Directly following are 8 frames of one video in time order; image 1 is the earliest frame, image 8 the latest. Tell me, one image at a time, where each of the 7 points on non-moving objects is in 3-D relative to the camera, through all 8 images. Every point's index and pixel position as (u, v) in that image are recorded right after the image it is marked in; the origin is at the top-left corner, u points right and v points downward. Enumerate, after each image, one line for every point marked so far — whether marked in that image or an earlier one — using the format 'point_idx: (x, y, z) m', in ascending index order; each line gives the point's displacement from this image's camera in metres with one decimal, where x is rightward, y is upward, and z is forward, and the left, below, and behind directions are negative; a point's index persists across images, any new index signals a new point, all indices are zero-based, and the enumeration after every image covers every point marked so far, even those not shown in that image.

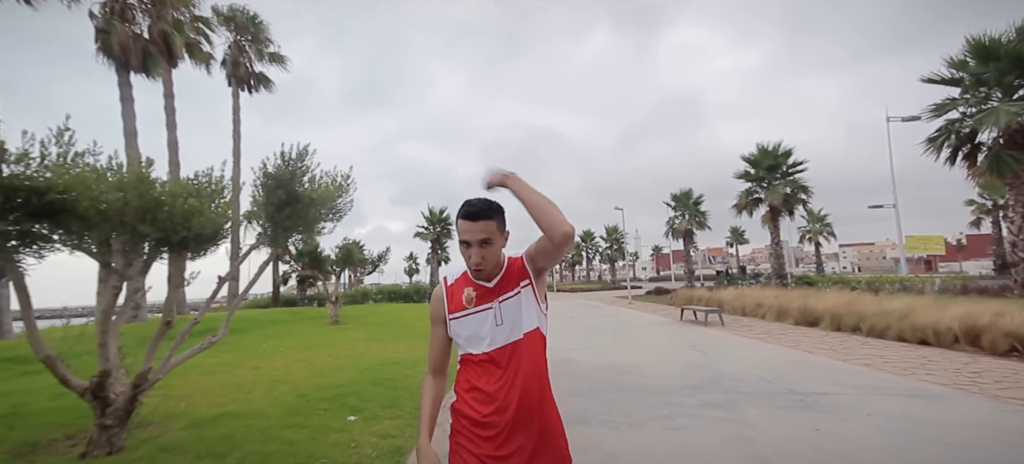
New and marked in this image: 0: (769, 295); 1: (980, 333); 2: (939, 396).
0: (+10.3, -2.5, +19.2) m
1: (+9.4, -2.0, +9.7) m
2: (+5.9, -2.3, +6.5) m
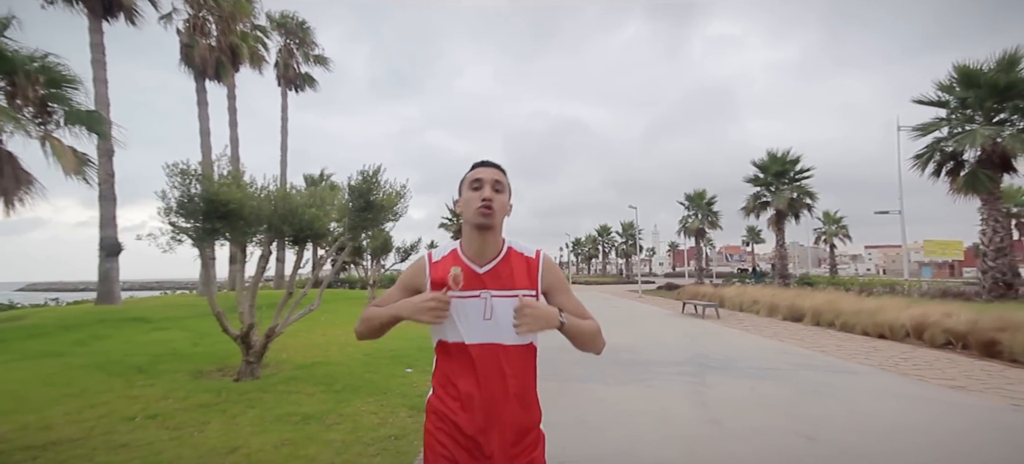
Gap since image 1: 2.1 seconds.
0: (+11.1, -2.6, +21.0) m
1: (+9.8, -2.3, +11.5) m
2: (+6.2, -2.5, +8.4) m
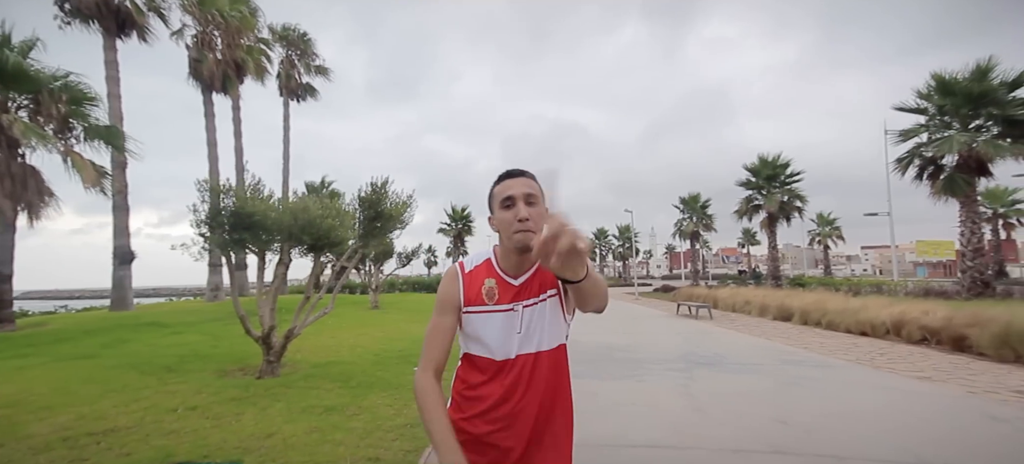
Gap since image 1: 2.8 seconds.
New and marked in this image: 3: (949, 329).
0: (+11.1, -2.7, +21.6) m
1: (+9.8, -2.4, +12.1) m
2: (+6.3, -2.6, +9.1) m
3: (+9.6, -2.1, +10.5) m
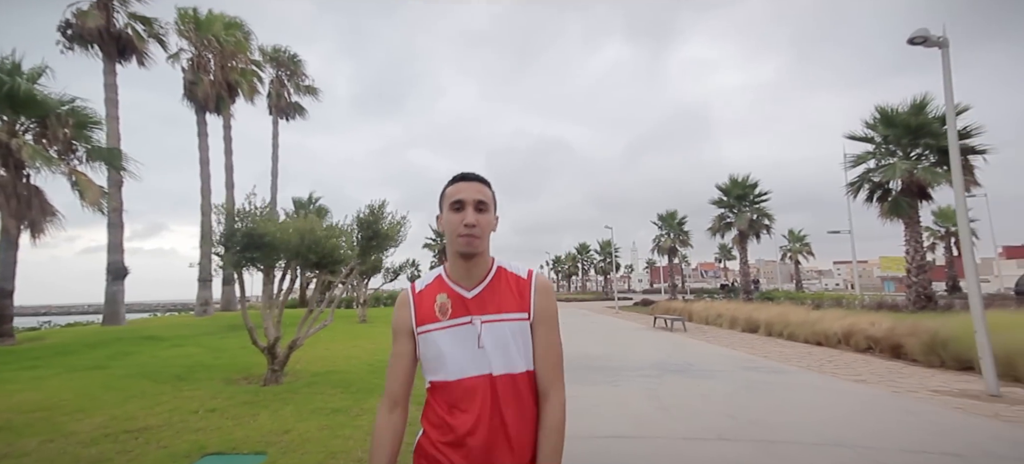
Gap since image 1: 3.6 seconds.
0: (+10.3, -3.6, +22.8) m
1: (+9.4, -2.9, +13.3) m
2: (+6.0, -3.0, +10.1) m
3: (+9.2, -2.6, +11.7) m
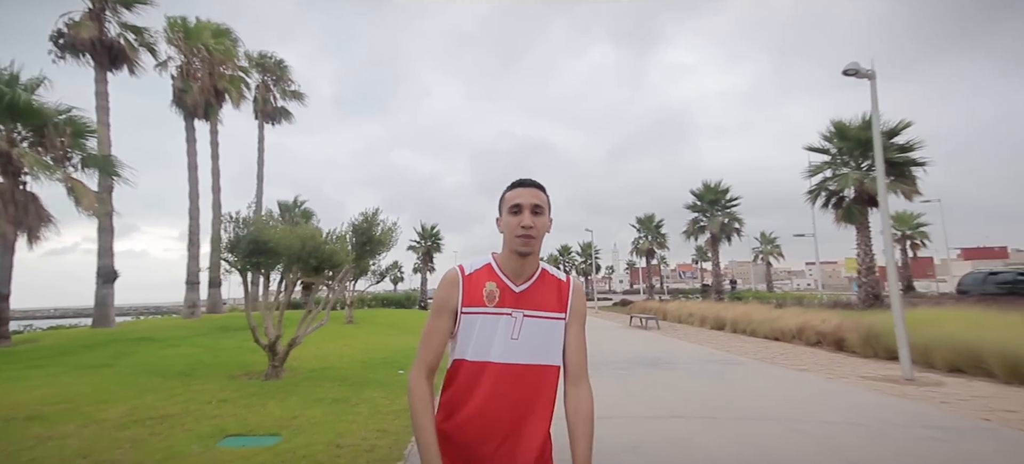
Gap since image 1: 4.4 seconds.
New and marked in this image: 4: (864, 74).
0: (+9.4, -3.7, +24.1) m
1: (+8.9, -3.0, +14.6) m
2: (+5.5, -3.1, +11.2) m
3: (+8.7, -2.7, +13.0) m
4: (+6.7, +3.1, +9.2) m
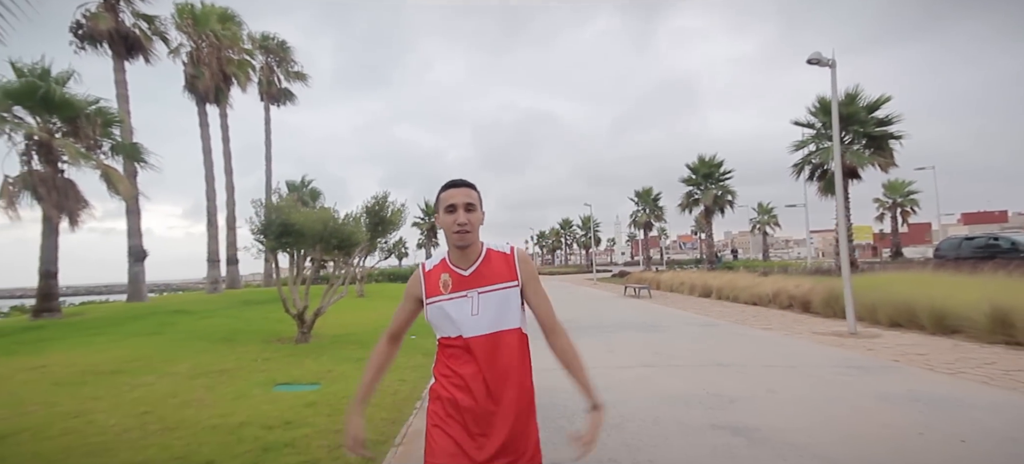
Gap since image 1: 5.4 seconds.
0: (+9.5, -2.3, +25.5) m
1: (+8.9, -2.1, +15.9) m
2: (+5.5, -2.5, +12.6) m
3: (+8.7, -1.9, +14.3) m
4: (+6.6, +3.6, +10.3) m
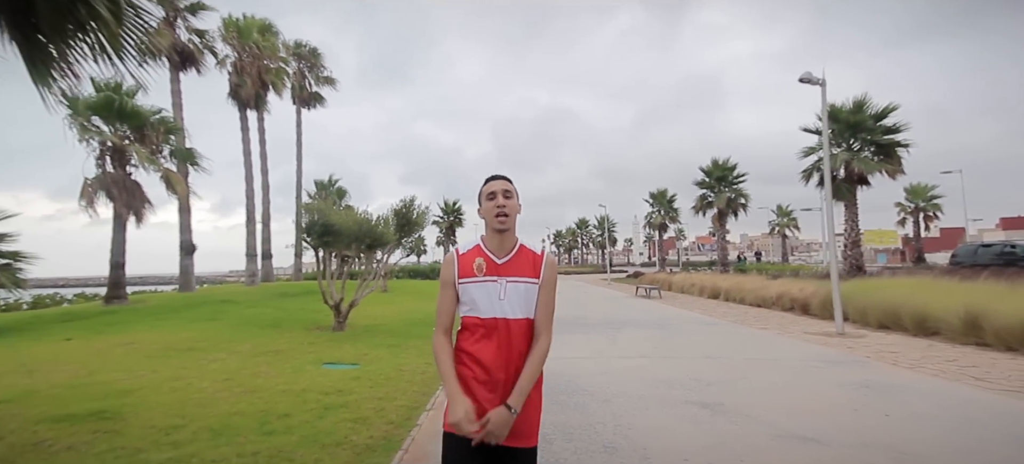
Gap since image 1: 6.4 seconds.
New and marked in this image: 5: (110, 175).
0: (+10.4, -2.5, +26.2) m
1: (+9.4, -2.3, +16.7) m
2: (+6.0, -2.6, +13.5) m
3: (+9.2, -2.1, +15.1) m
4: (+7.0, +3.4, +11.1) m
5: (-11.9, +1.7, +14.2) m
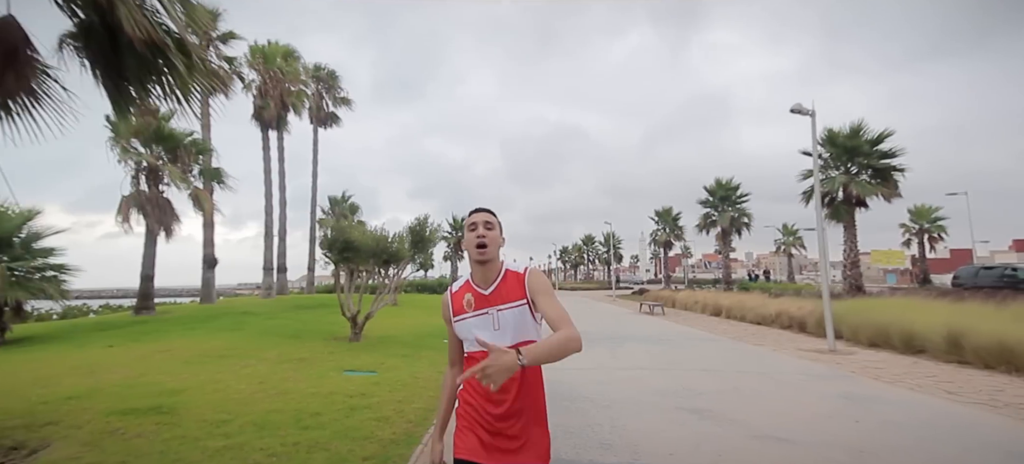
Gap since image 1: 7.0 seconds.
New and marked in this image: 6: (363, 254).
0: (+10.8, -3.5, +26.7) m
1: (+9.7, -3.0, +17.2) m
2: (+6.1, -3.2, +14.1) m
3: (+9.4, -2.8, +15.6) m
4: (+7.3, +2.9, +11.9) m
5: (-11.7, +1.2, +15.2) m
6: (-3.9, -0.6, +12.7) m
